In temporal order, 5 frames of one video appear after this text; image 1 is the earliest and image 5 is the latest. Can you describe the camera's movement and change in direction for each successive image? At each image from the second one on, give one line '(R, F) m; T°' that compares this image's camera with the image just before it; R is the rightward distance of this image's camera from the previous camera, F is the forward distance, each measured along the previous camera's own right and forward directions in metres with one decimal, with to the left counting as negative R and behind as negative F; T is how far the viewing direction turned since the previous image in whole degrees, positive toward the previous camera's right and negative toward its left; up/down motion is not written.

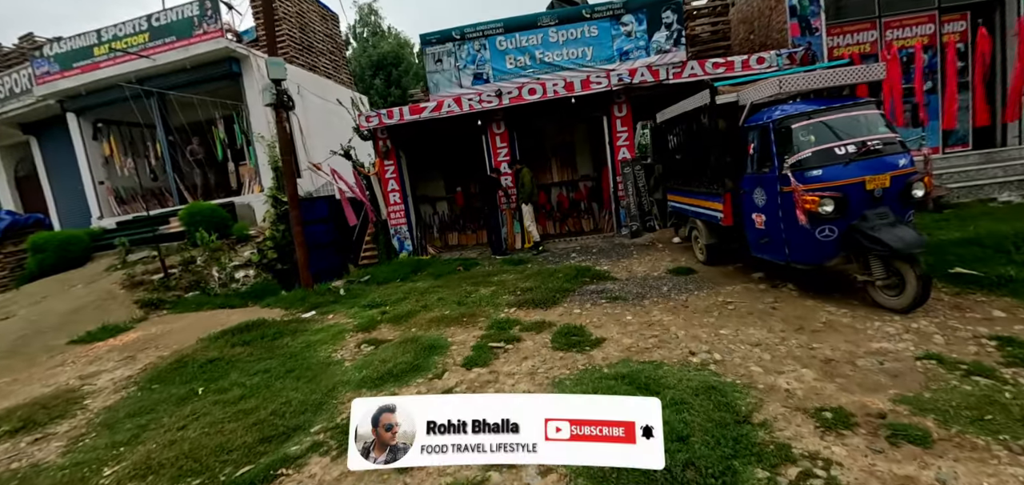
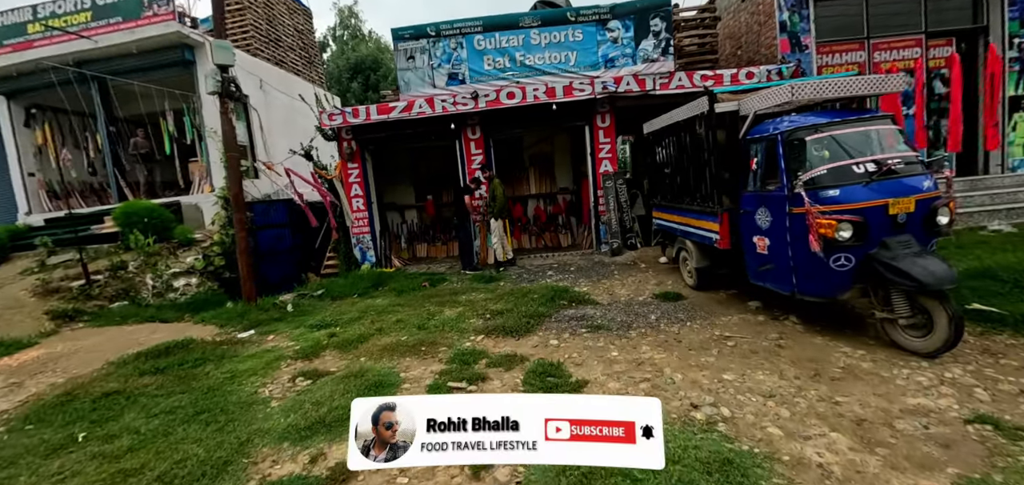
(+0.1, +0.7) m; +3°
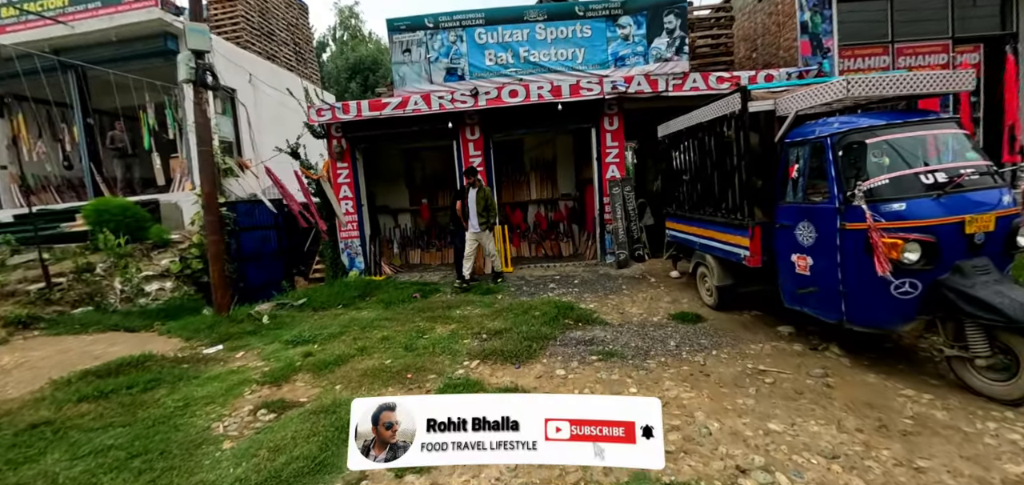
(-0.1, +0.6) m; 0°
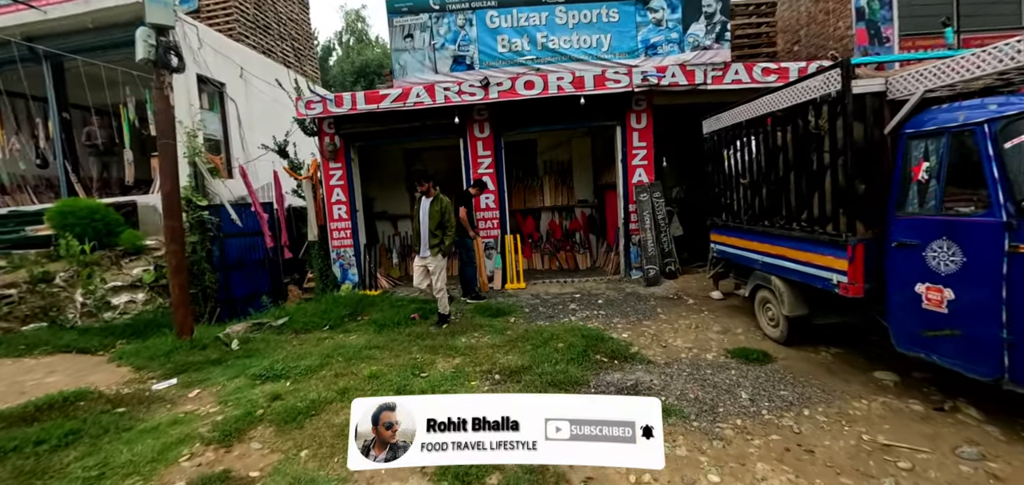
(-0.2, +1.0) m; 0°
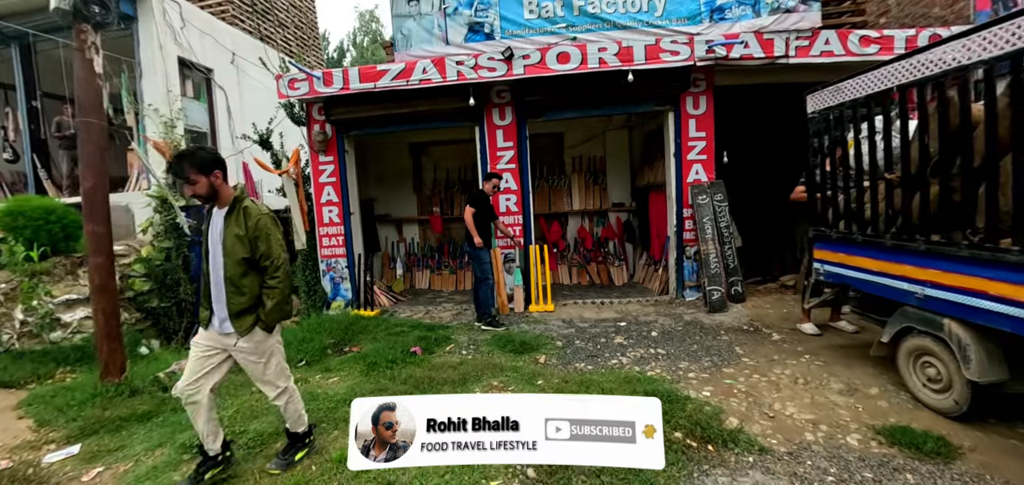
(-0.2, +1.3) m; -2°
